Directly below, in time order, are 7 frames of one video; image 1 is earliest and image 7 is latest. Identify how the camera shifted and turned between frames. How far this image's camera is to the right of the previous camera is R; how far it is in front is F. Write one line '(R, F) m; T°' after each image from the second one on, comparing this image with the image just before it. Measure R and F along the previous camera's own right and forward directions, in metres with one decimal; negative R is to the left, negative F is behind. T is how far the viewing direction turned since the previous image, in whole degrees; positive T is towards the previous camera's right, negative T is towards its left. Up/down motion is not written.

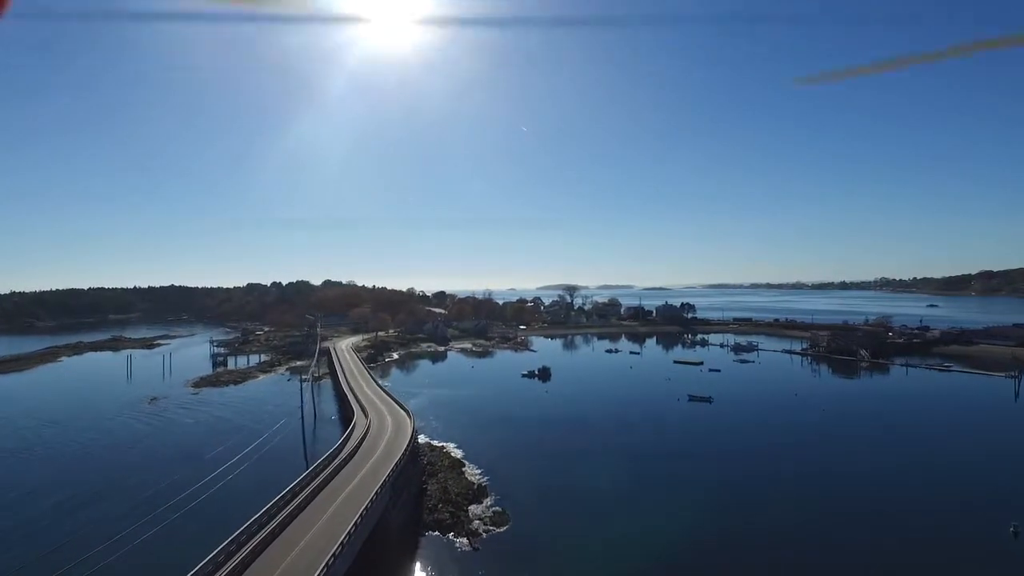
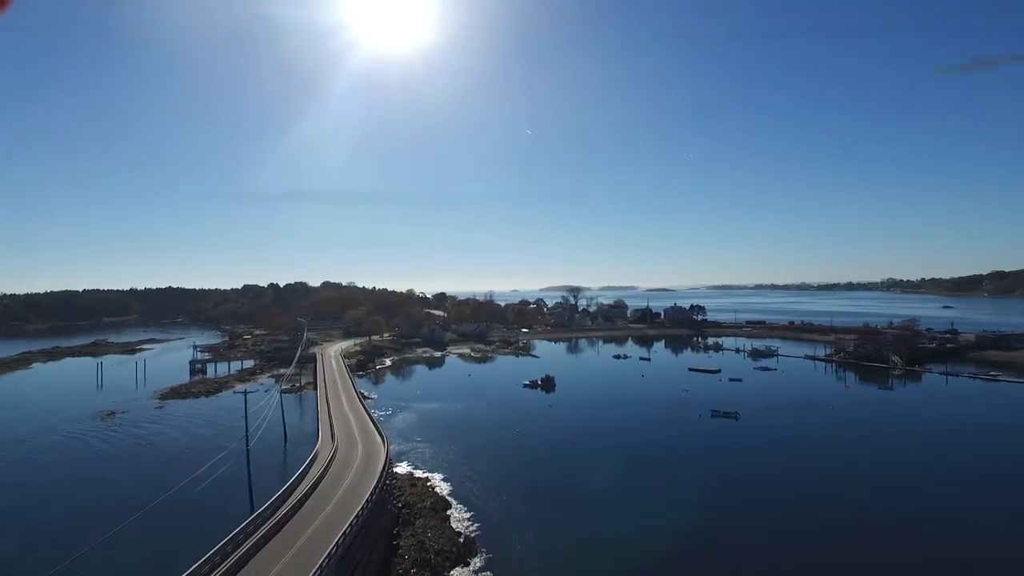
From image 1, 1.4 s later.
(+0.1, +1.9) m; 0°
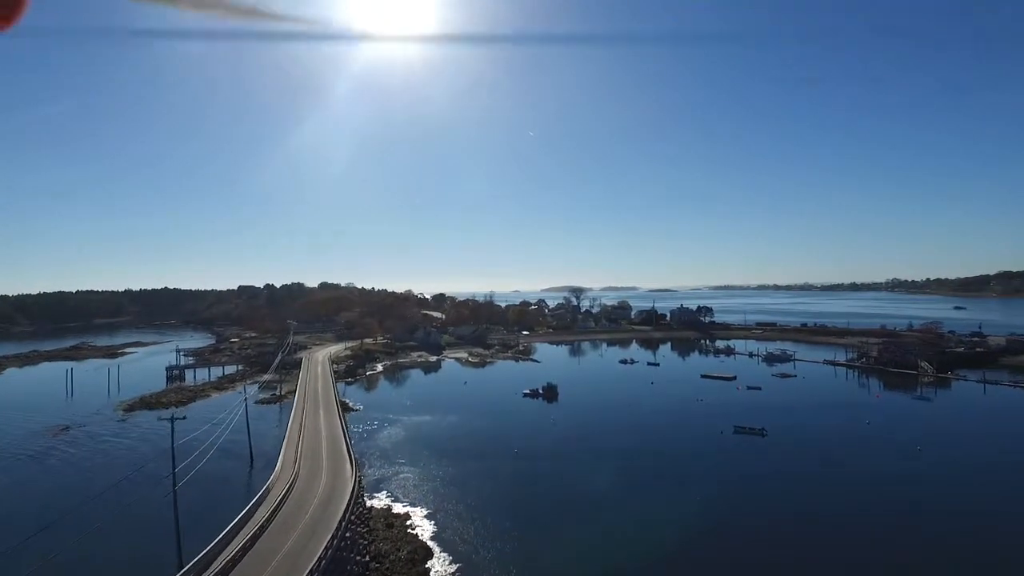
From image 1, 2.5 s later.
(+0.1, +1.6) m; 0°
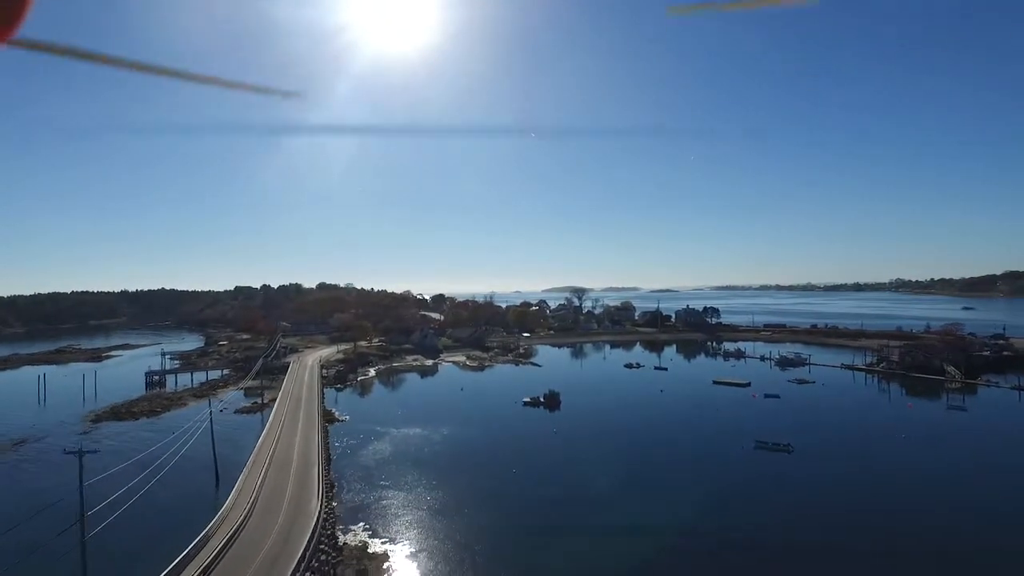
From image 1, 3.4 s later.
(+0.1, +1.3) m; 0°
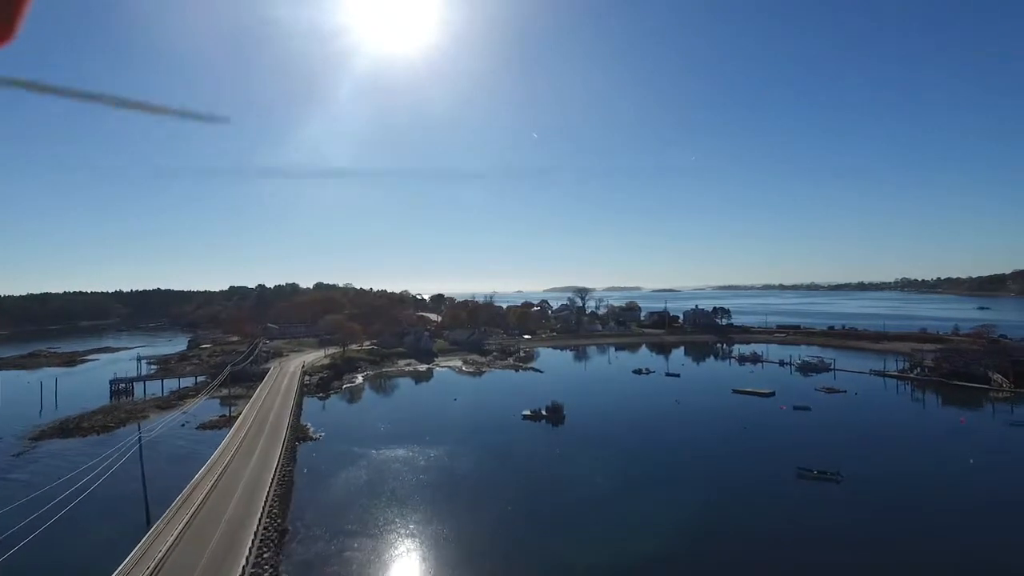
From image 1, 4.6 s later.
(+0.1, +1.8) m; 0°
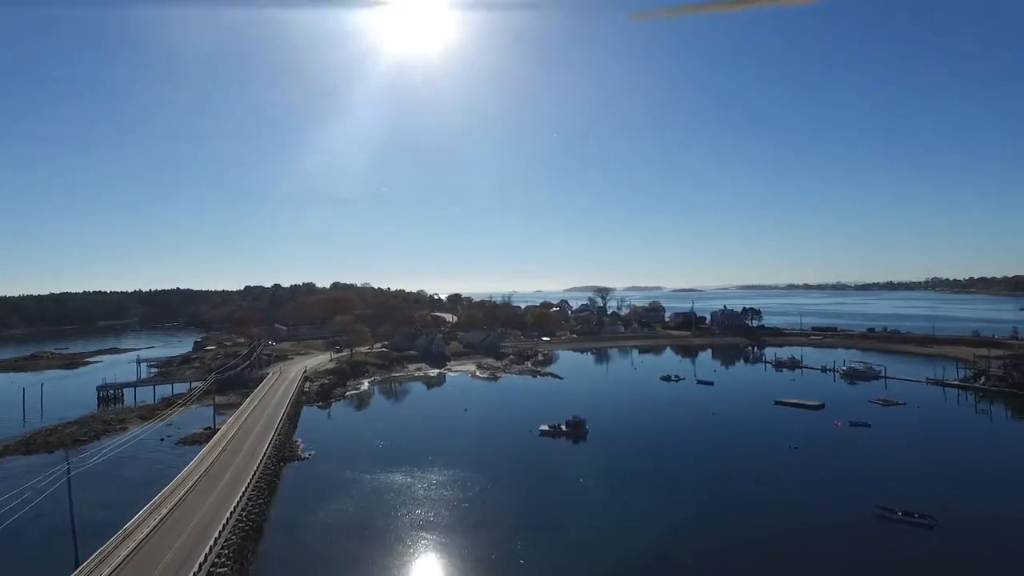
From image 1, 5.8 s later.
(+0.1, +1.7) m; -2°
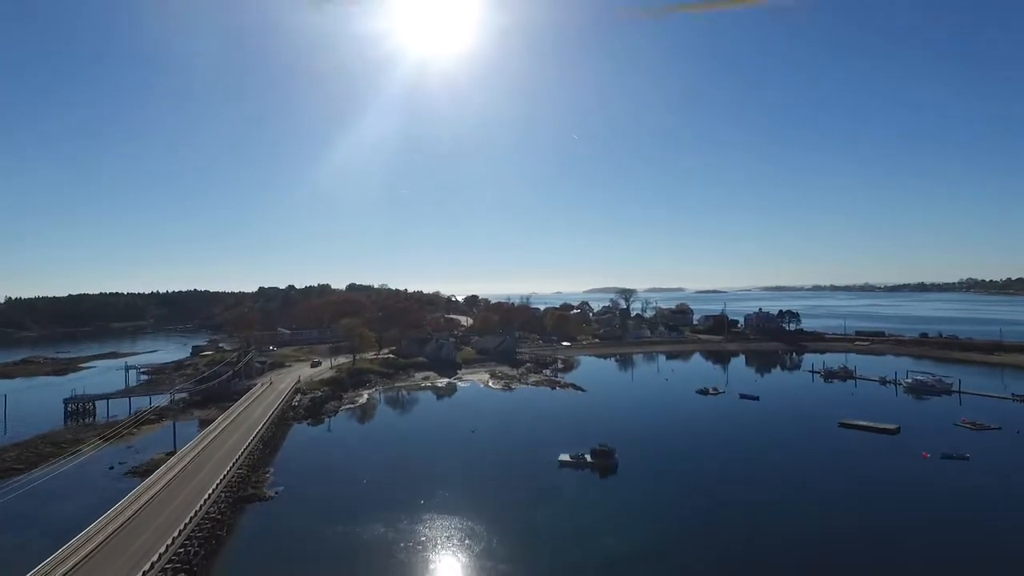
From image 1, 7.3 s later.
(+0.1, +2.2) m; -2°
